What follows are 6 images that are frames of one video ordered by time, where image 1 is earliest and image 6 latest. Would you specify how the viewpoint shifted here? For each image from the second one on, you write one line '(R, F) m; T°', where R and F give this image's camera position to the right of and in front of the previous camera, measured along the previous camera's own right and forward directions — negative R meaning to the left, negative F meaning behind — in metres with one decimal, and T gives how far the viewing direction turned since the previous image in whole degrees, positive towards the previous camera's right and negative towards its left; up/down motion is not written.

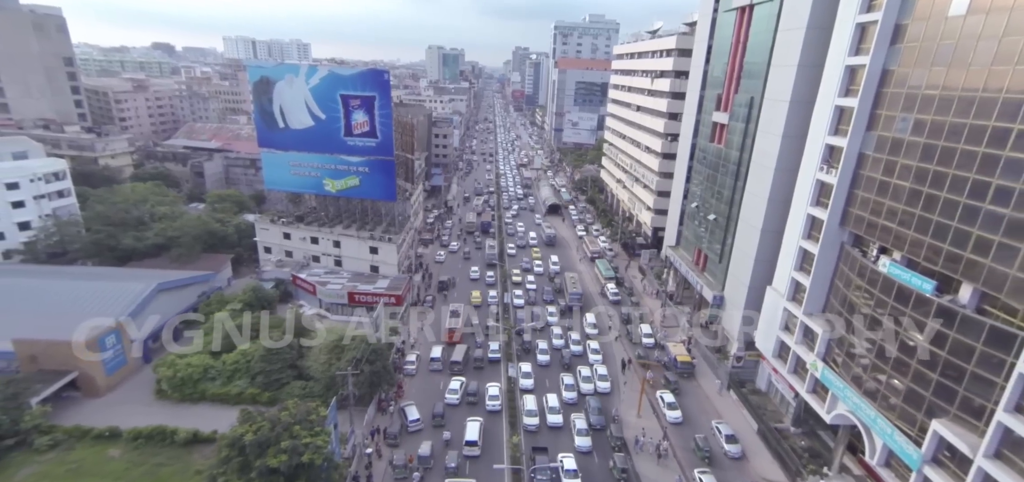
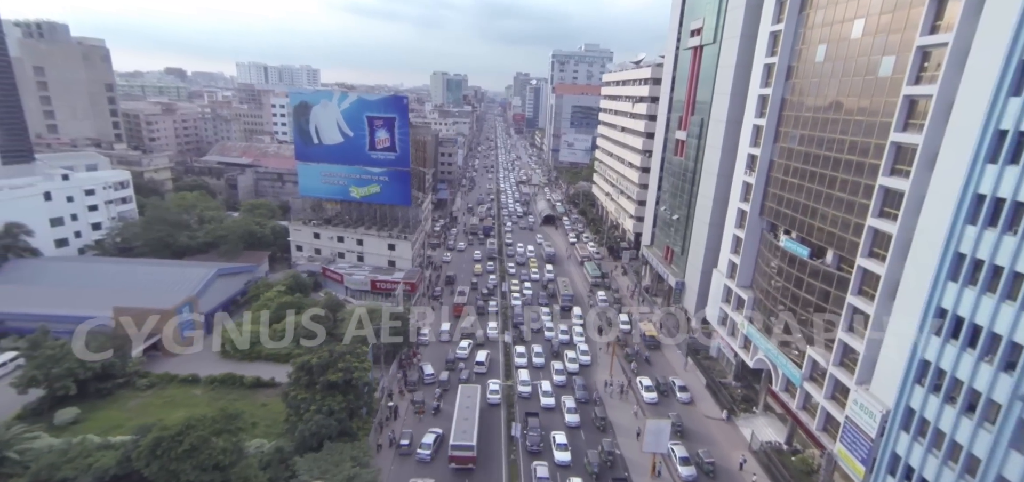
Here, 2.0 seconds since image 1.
(+0.4, -6.7) m; 0°
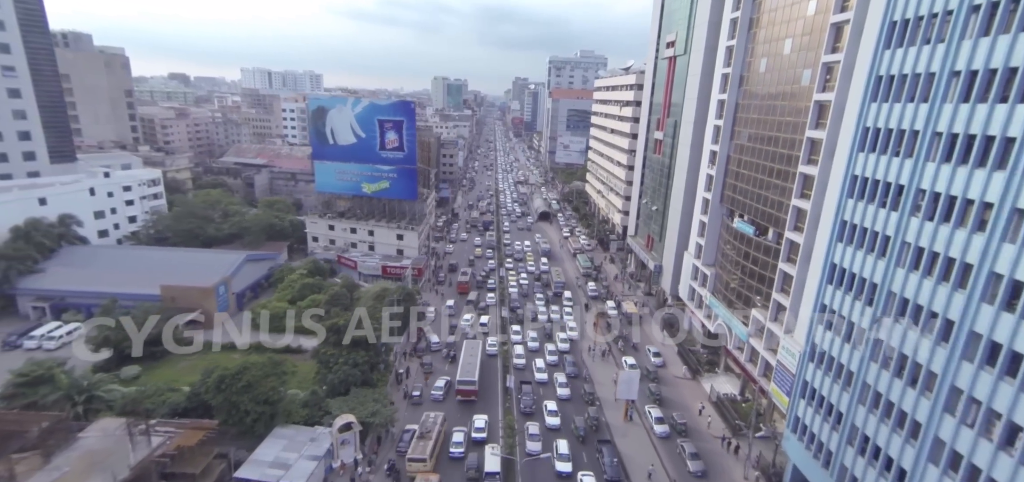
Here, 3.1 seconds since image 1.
(+0.3, -4.7) m; 0°
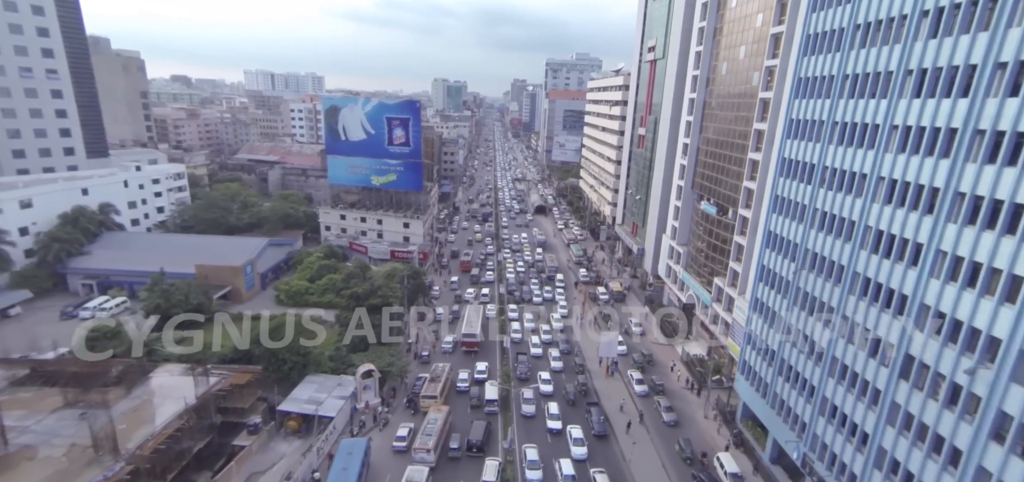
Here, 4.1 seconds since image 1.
(+0.2, -4.5) m; 0°
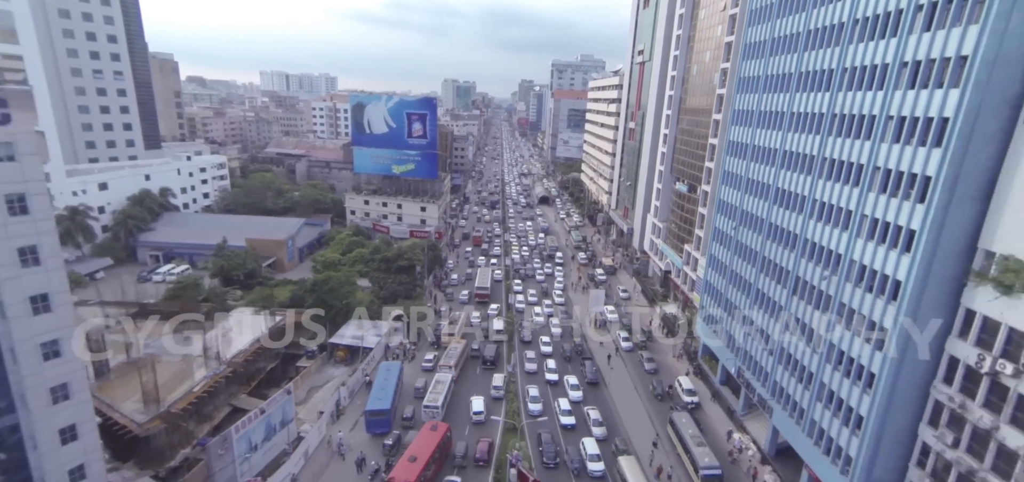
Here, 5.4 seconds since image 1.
(+0.3, -6.5) m; -1°
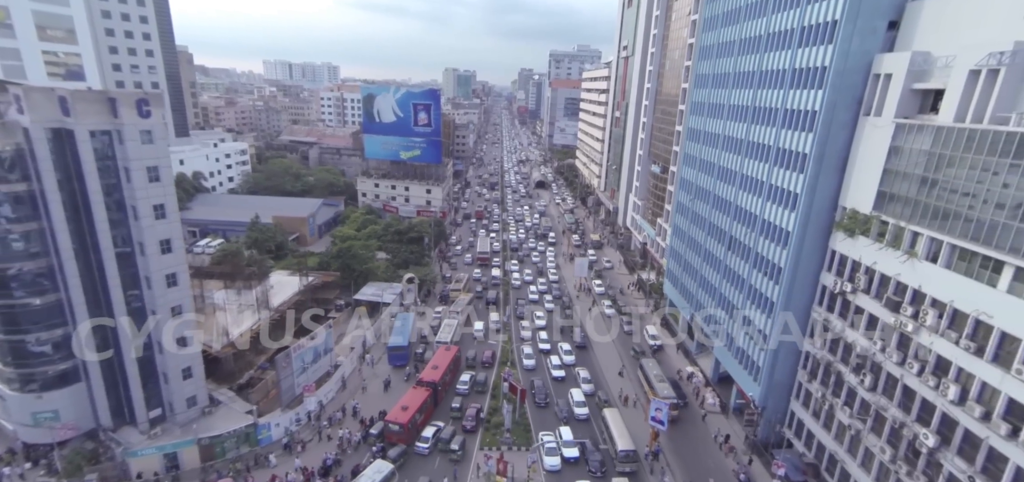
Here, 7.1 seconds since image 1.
(+0.4, -6.0) m; 0°
